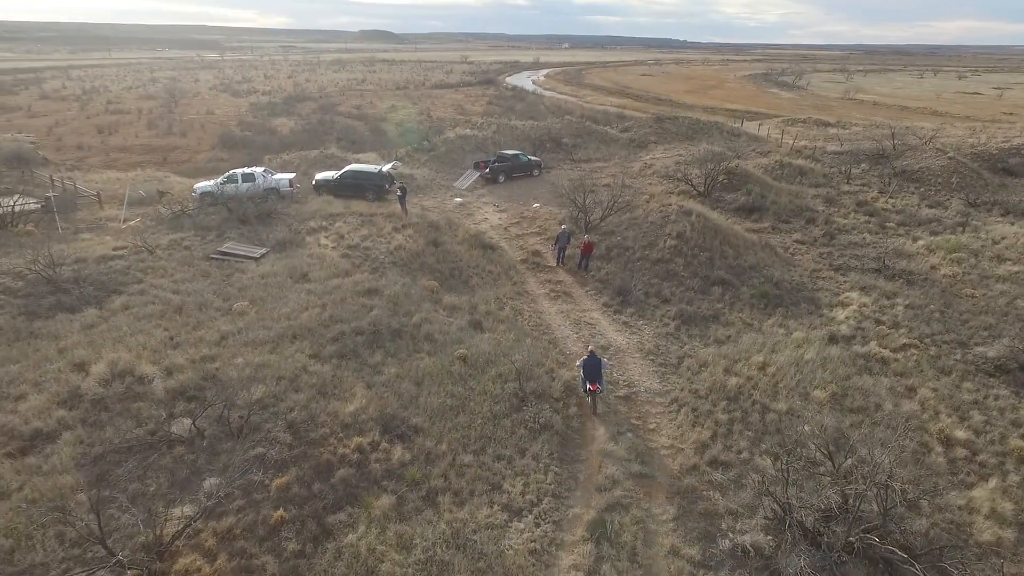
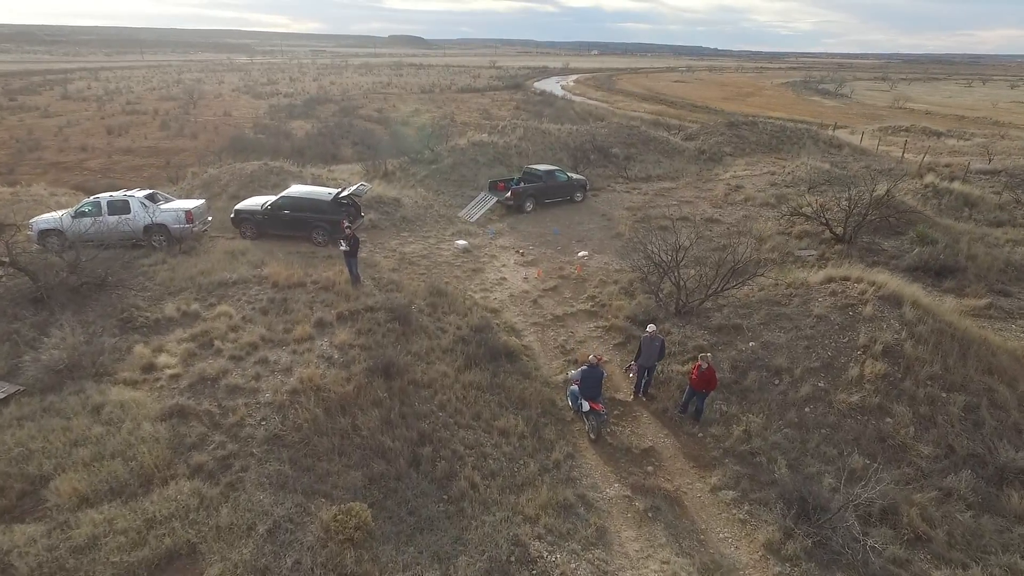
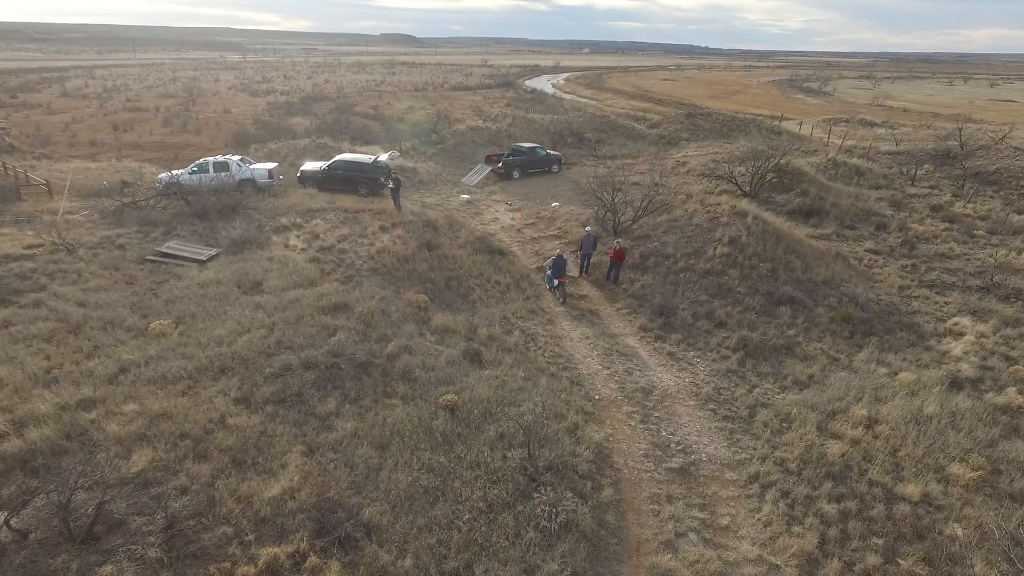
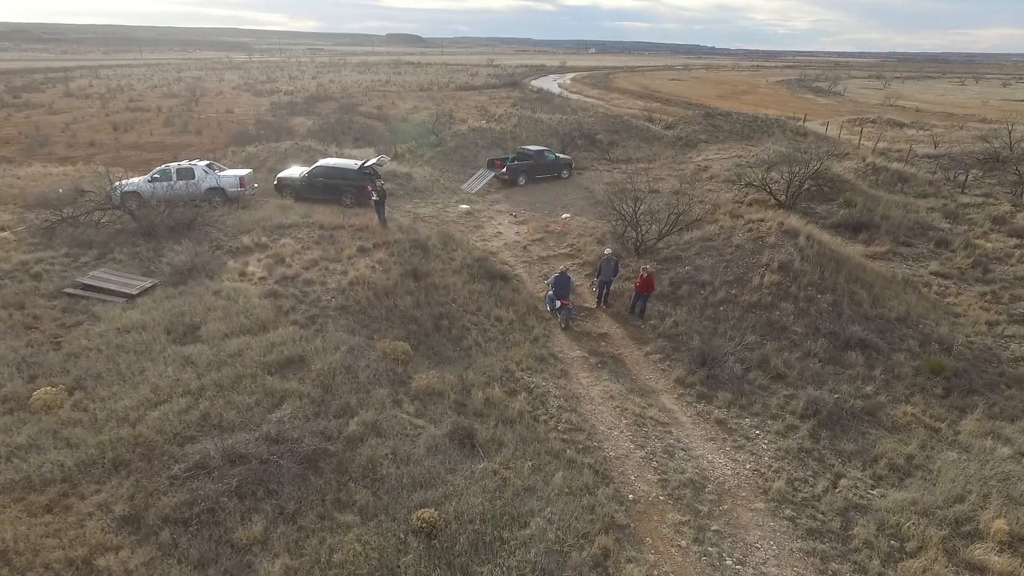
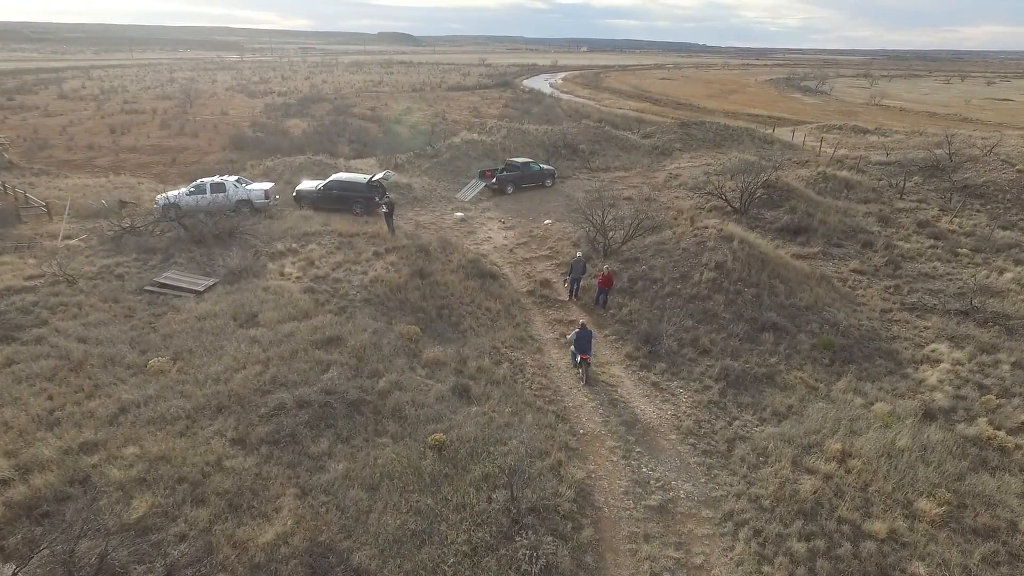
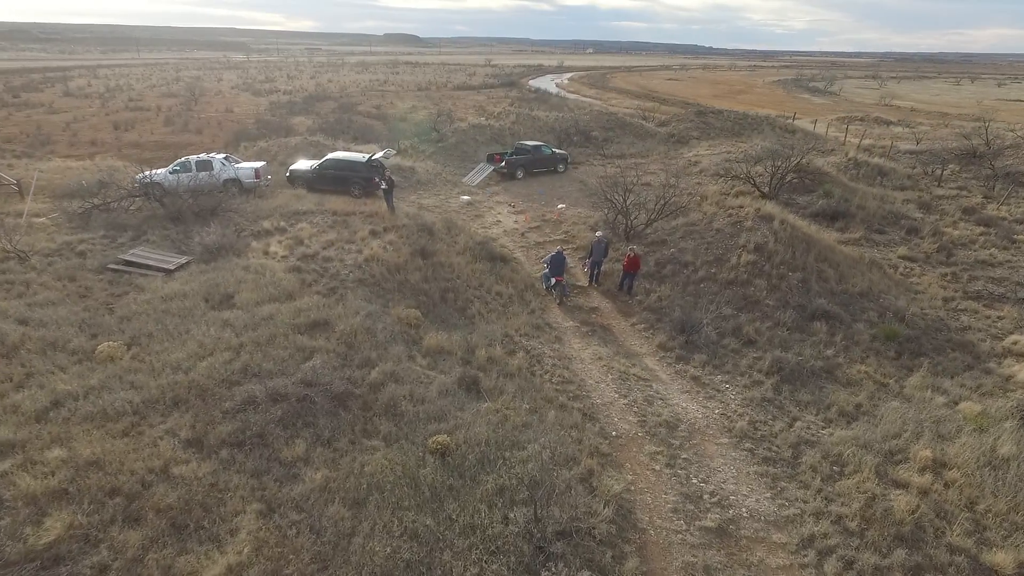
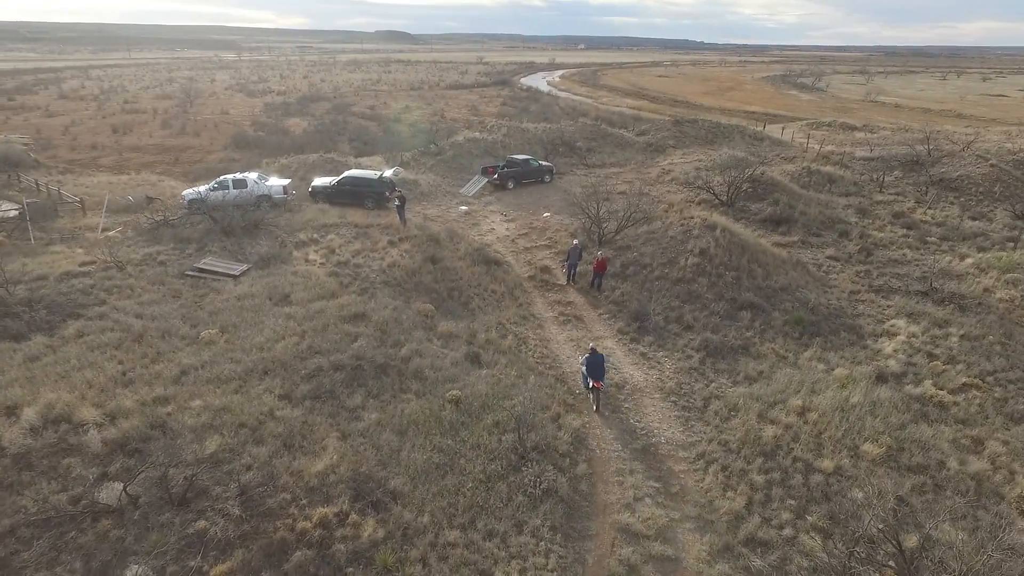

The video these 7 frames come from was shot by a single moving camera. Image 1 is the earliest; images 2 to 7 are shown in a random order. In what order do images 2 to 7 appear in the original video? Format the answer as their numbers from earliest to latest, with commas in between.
7, 5, 3, 6, 4, 2
